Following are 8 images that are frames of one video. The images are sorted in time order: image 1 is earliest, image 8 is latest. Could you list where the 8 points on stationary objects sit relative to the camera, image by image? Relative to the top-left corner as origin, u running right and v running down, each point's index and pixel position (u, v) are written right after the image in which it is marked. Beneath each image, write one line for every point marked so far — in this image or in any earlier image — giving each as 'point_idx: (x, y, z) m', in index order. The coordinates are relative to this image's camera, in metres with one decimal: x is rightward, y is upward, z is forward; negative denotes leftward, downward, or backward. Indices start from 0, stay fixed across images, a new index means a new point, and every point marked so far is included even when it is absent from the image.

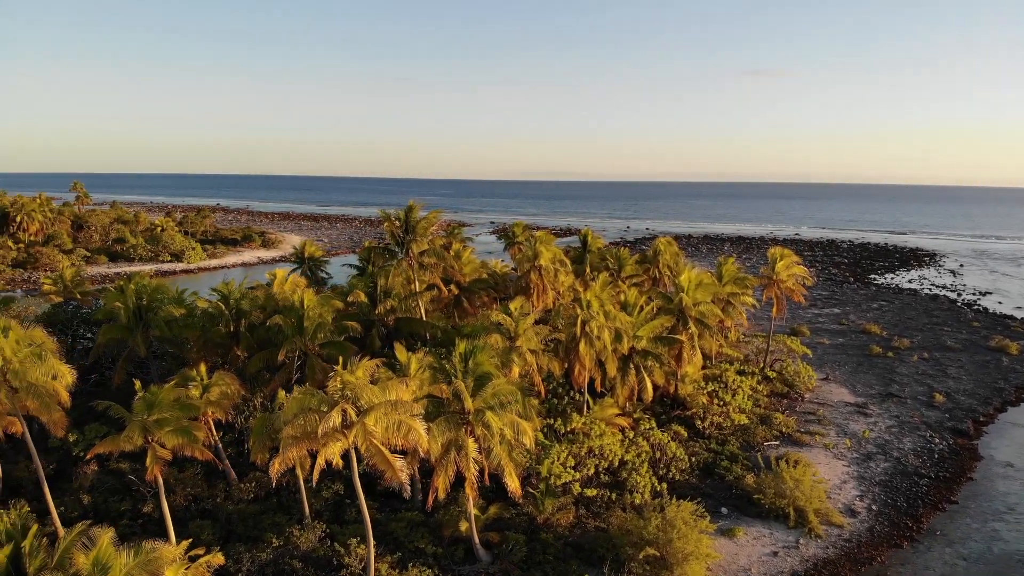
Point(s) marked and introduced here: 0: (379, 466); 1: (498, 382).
0: (-2.2, -3.0, +14.9) m
1: (-0.3, -1.7, +16.0) m
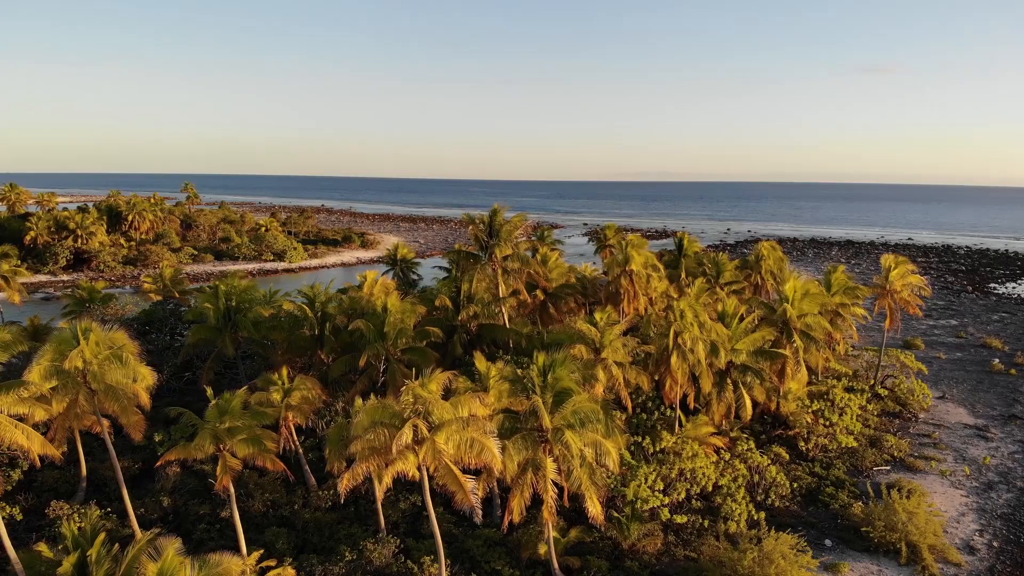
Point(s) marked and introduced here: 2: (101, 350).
0: (-1.0, -3.1, +14.0) m
1: (+1.1, -1.9, +14.9) m
2: (-8.6, -1.3, +18.8) m
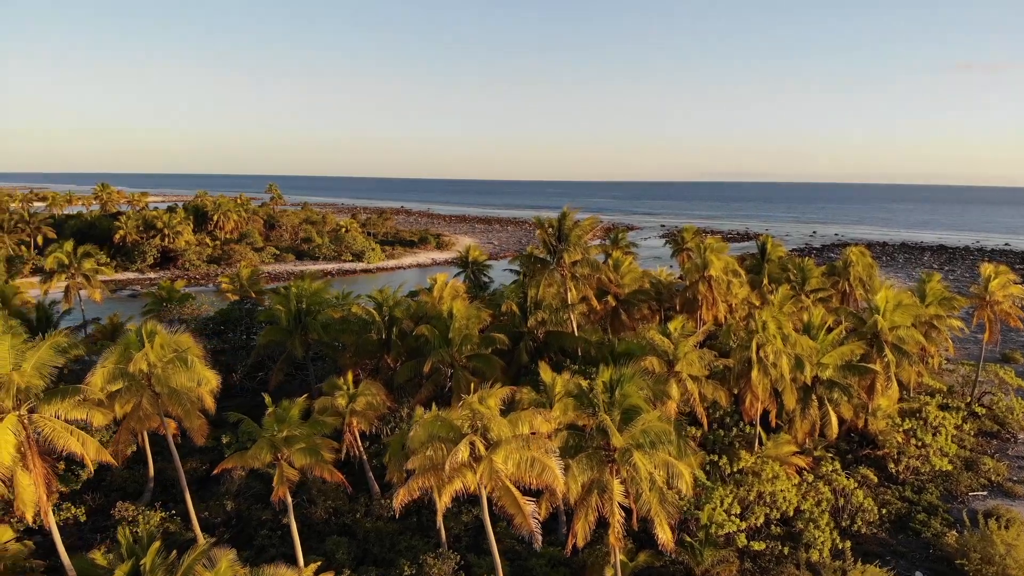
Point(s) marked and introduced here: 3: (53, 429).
0: (-0.1, -3.3, +13.2) m
1: (+2.1, -2.0, +13.9) m
2: (-7.2, -1.4, +18.7) m
3: (-7.2, -2.3, +14.0) m
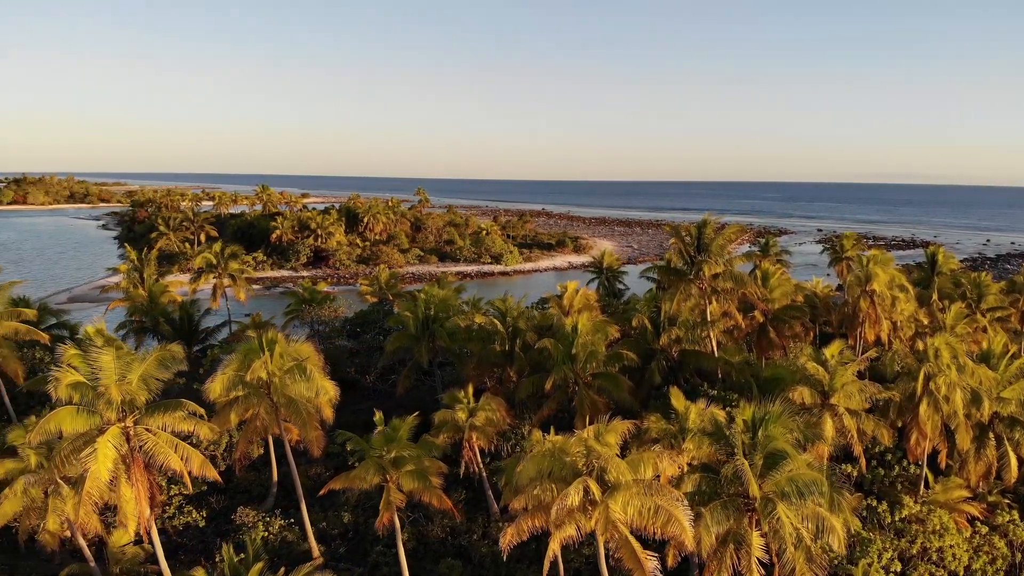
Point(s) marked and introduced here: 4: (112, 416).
0: (+1.5, -3.6, +11.6) m
1: (+3.8, -2.4, +11.9) m
2: (-4.6, -1.5, +18.1) m
3: (-5.4, -2.4, +13.6) m
4: (-6.0, -1.9, +13.3) m
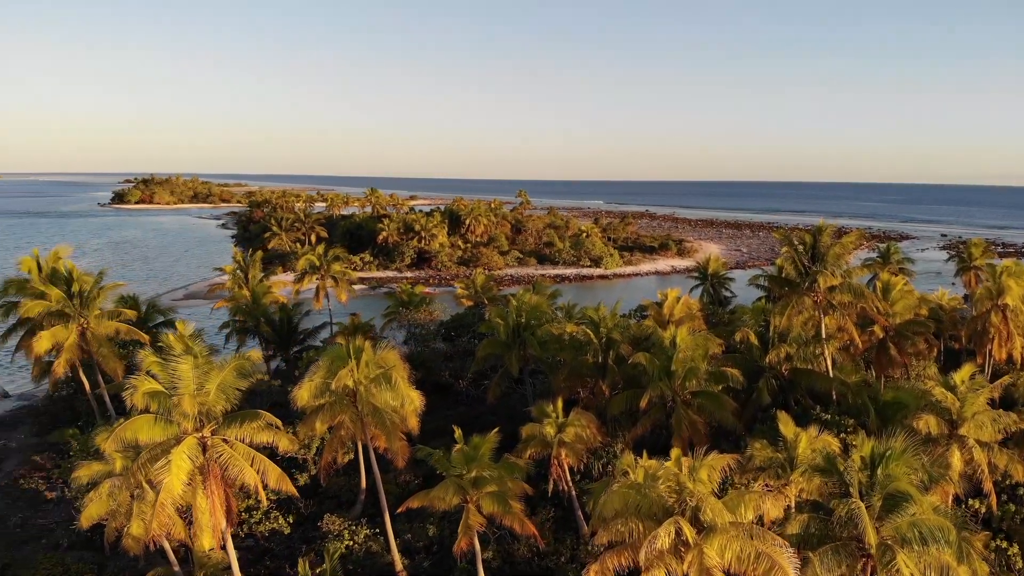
0: (+2.5, -3.8, +10.4) m
1: (+4.8, -2.6, +10.5) m
2: (-2.8, -1.6, +17.6) m
3: (-4.2, -2.5, +13.2) m
4: (-4.7, -2.0, +13.0) m
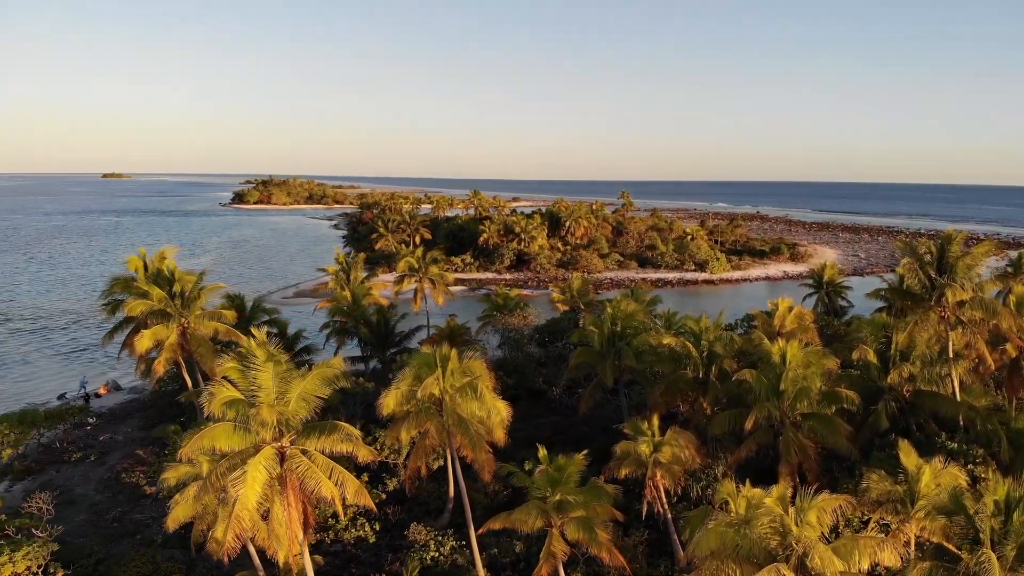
0: (+3.3, -4.0, +9.3) m
1: (+5.7, -2.8, +9.1) m
2: (-1.1, -1.8, +17.0) m
3: (-2.9, -2.6, +12.8) m
4: (-3.5, -2.1, +12.6) m
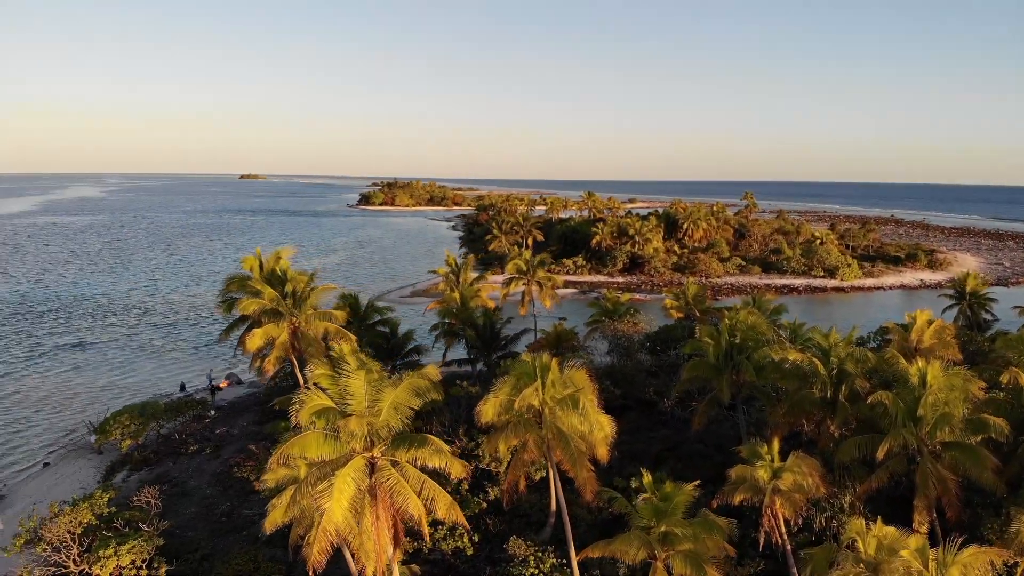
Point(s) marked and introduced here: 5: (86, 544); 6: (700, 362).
0: (+4.1, -4.1, +7.9) m
1: (+6.5, -3.1, +7.4) m
2: (+0.9, -1.9, +16.2) m
3: (-1.6, -2.6, +12.2) m
4: (-2.1, -2.2, +12.1) m
5: (-8.1, -4.9, +16.9) m
6: (+4.3, -1.7, +20.1) m
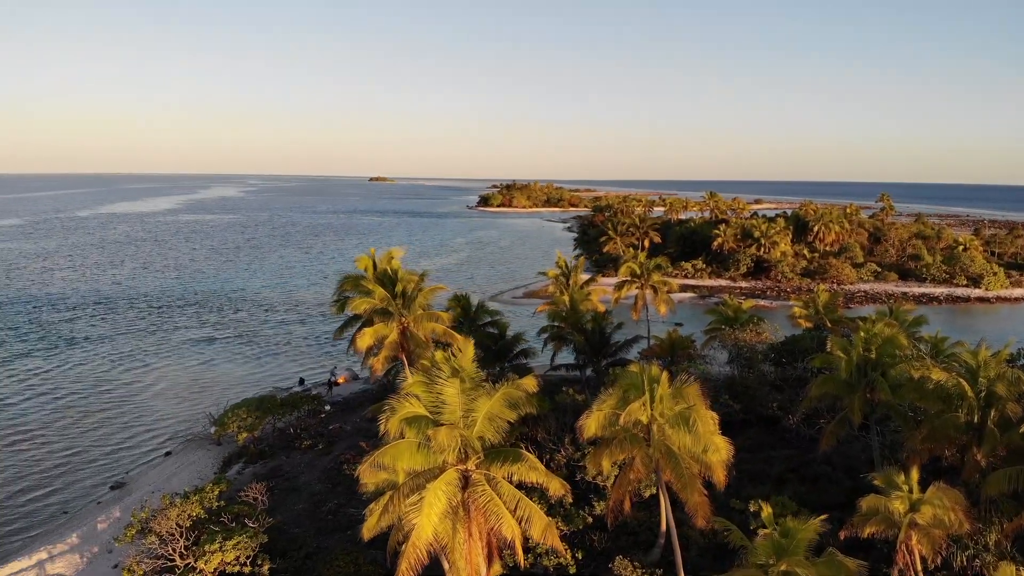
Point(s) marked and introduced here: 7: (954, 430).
0: (+4.8, -4.3, +6.5) m
1: (+7.1, -3.2, +5.7) m
2: (+2.8, -1.9, +15.2) m
3: (-0.2, -2.7, +11.6) m
4: (-0.8, -2.2, +11.6) m
5: (-6.1, -4.8, +17.1) m
6: (+6.6, -1.8, +18.6) m
7: (+8.0, -2.5, +16.0) m
